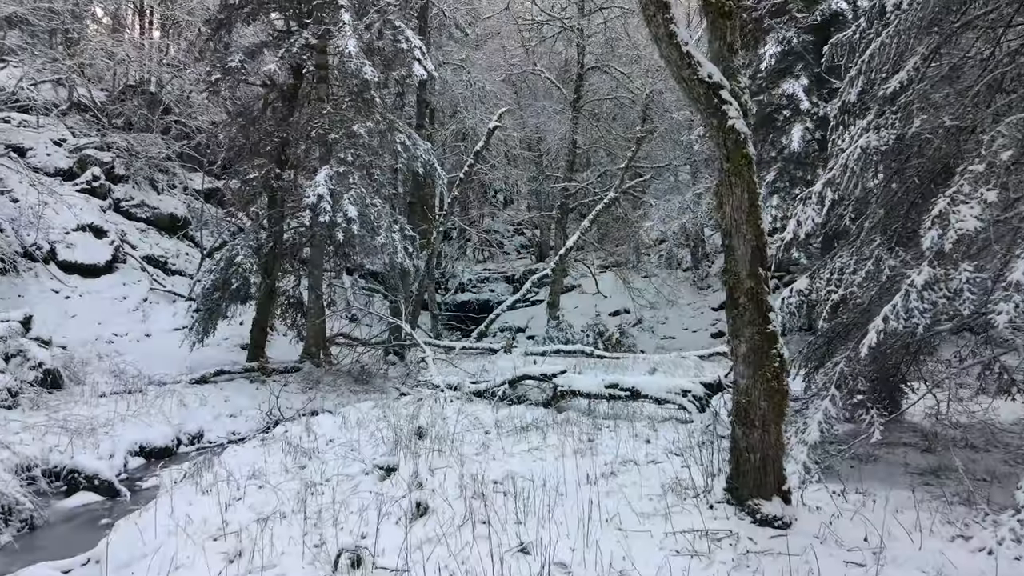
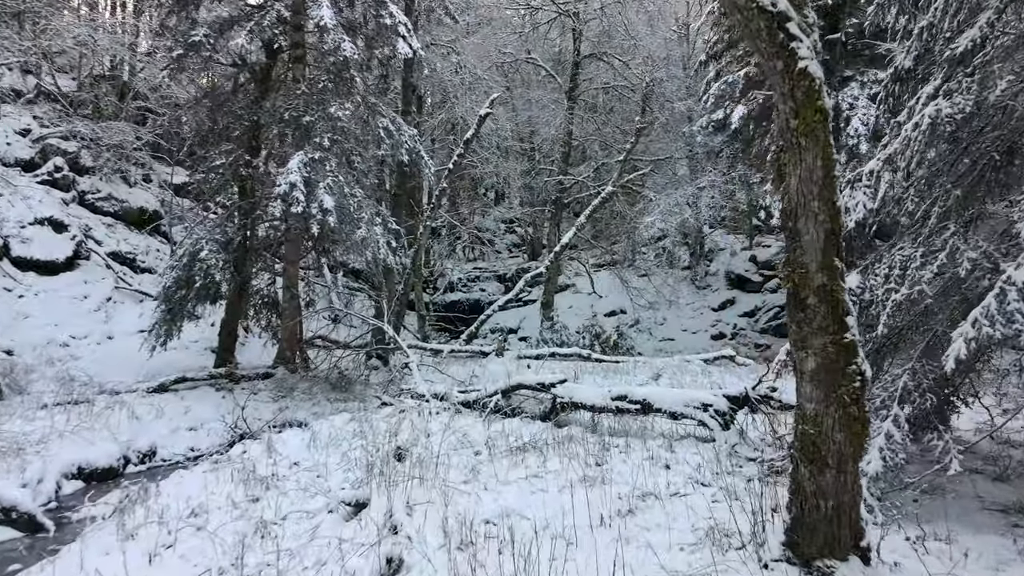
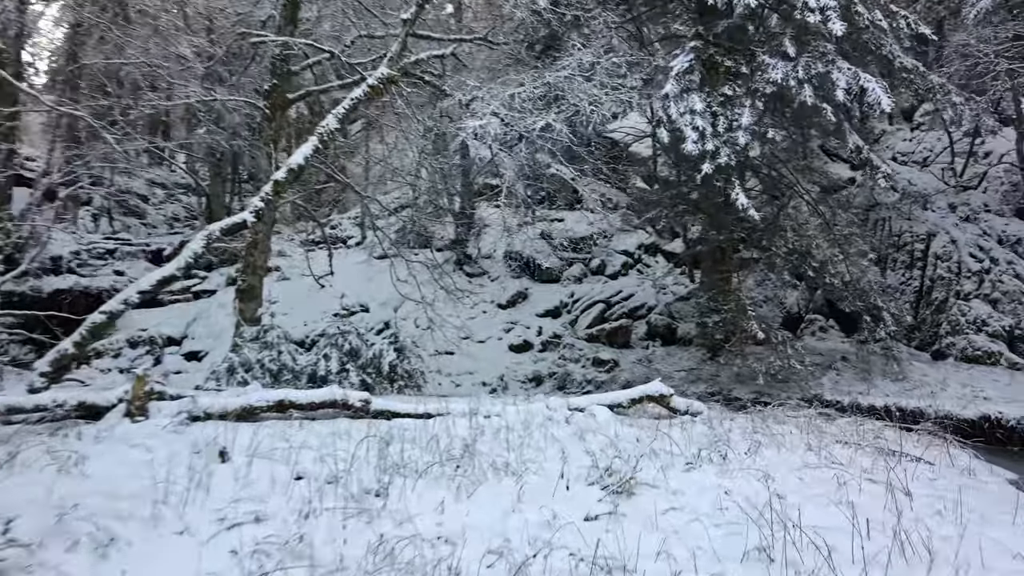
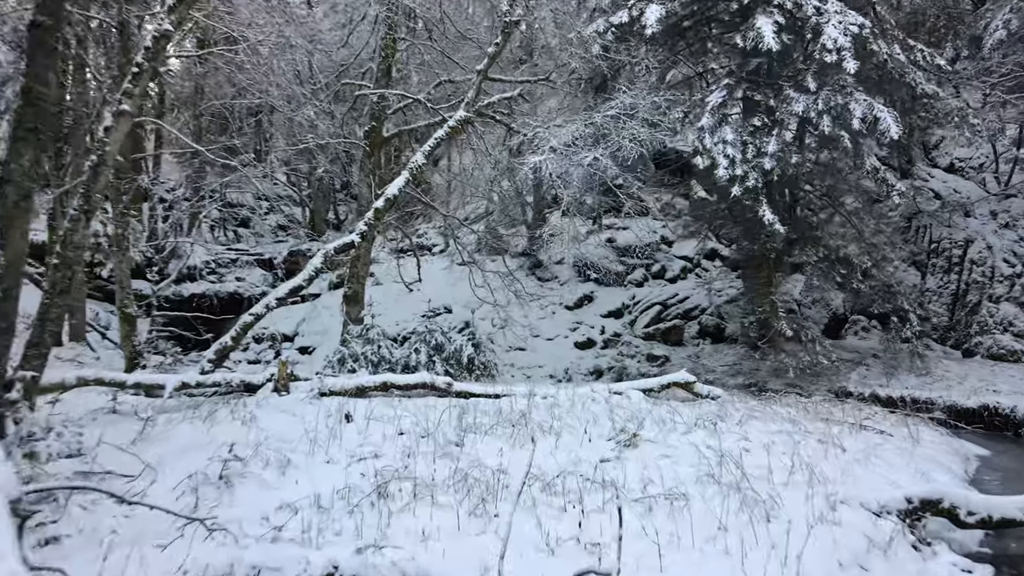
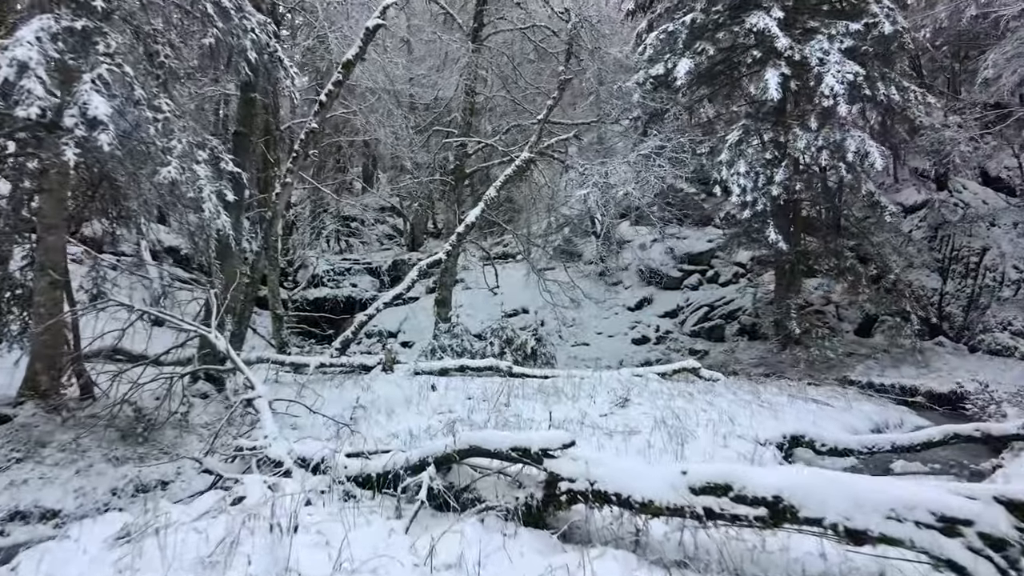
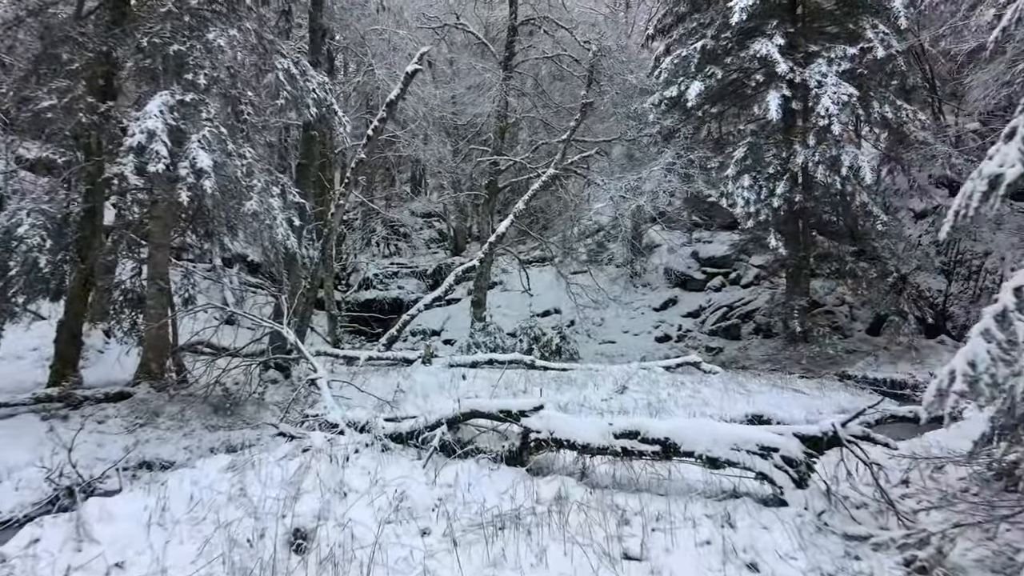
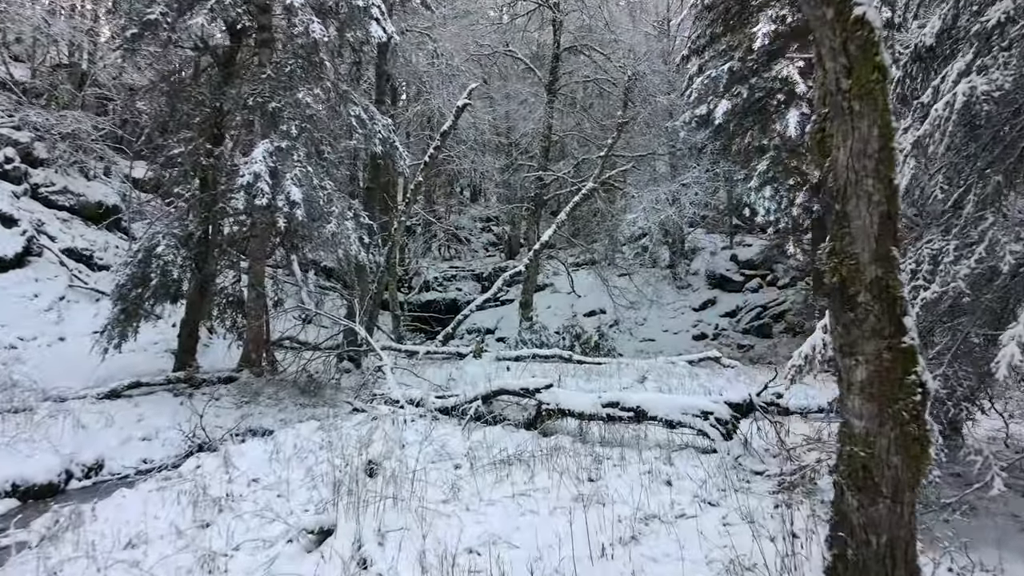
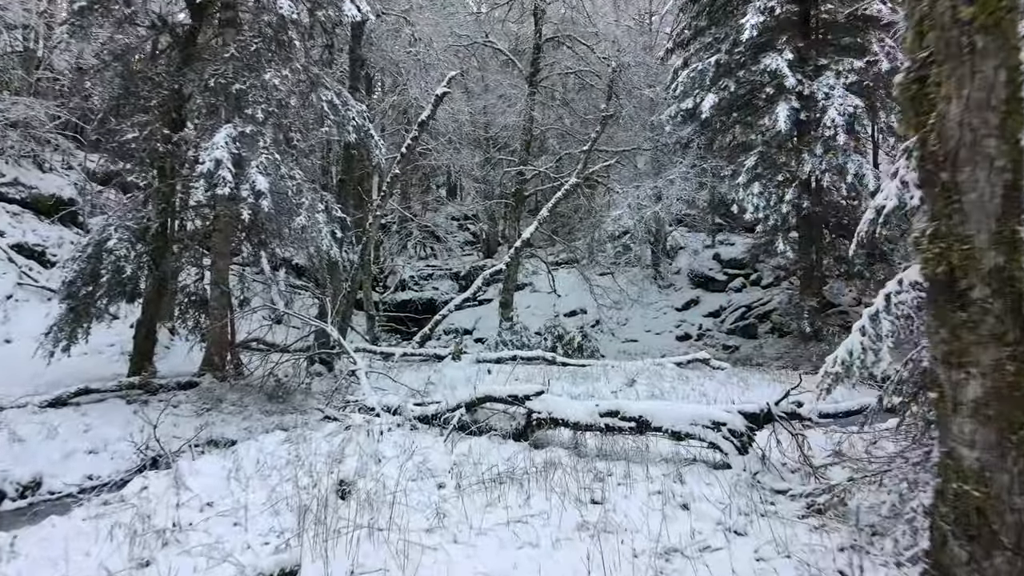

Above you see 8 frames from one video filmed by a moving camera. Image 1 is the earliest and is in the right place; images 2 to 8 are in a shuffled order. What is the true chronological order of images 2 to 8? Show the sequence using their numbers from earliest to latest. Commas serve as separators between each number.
2, 7, 8, 6, 5, 4, 3
